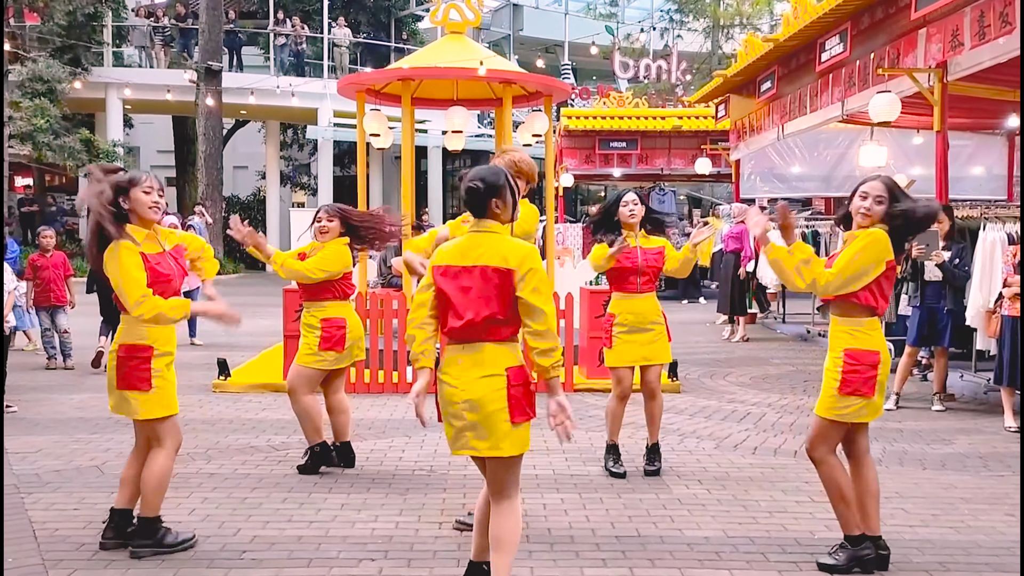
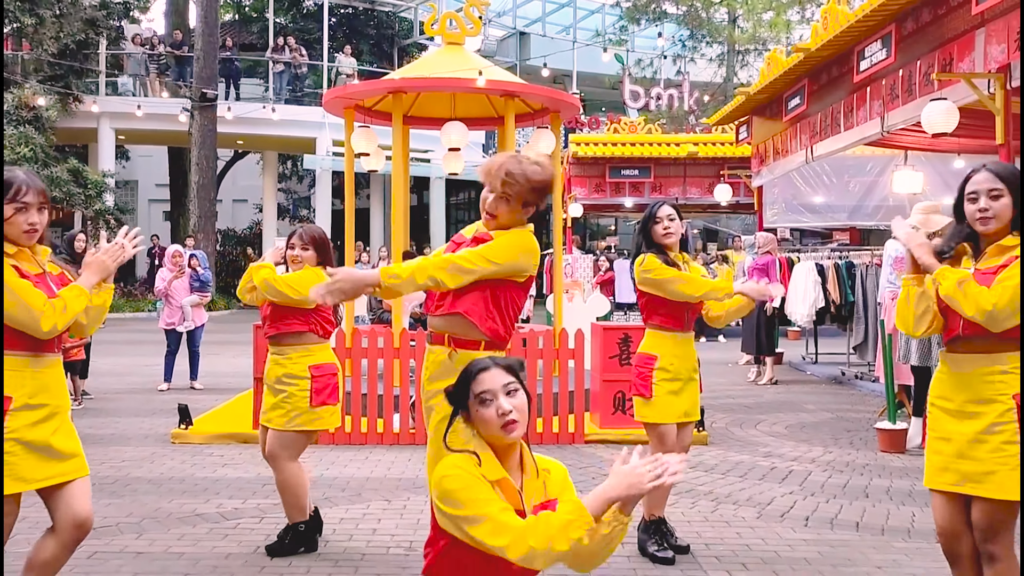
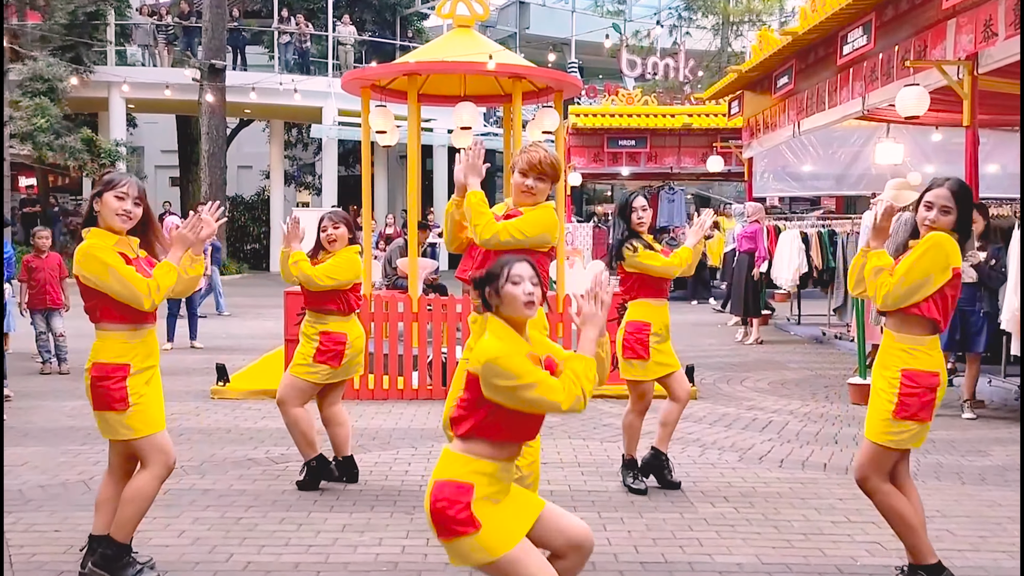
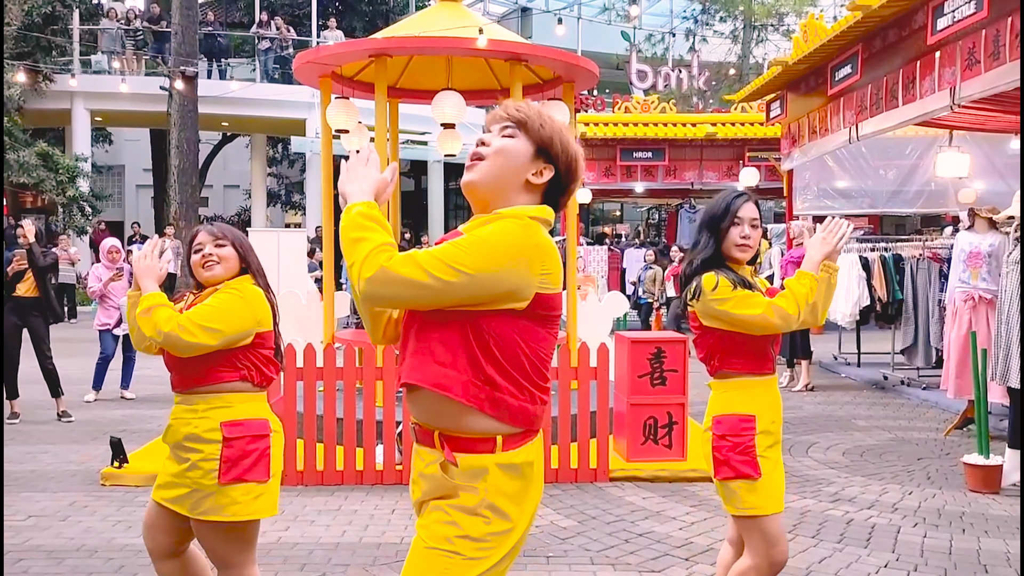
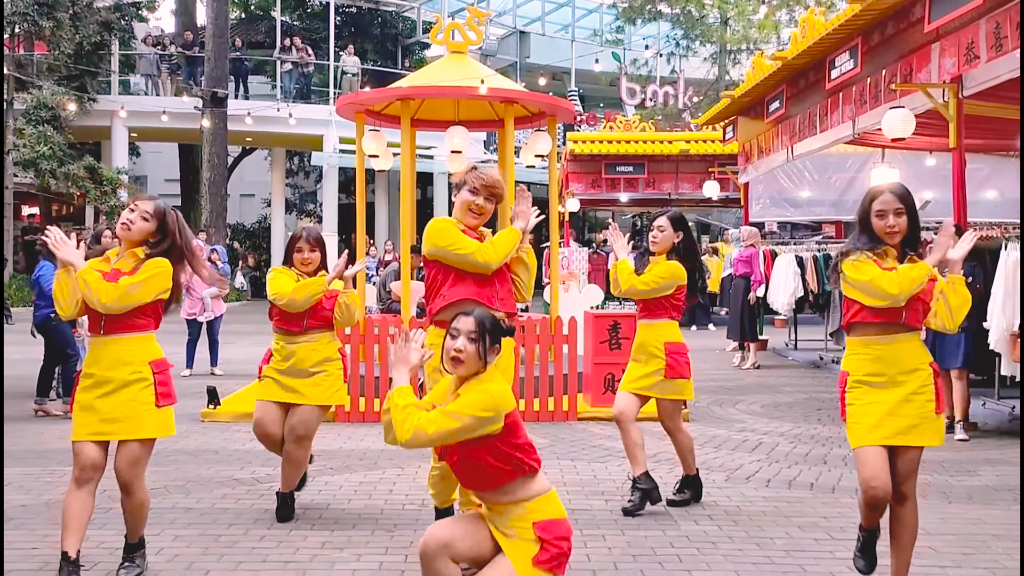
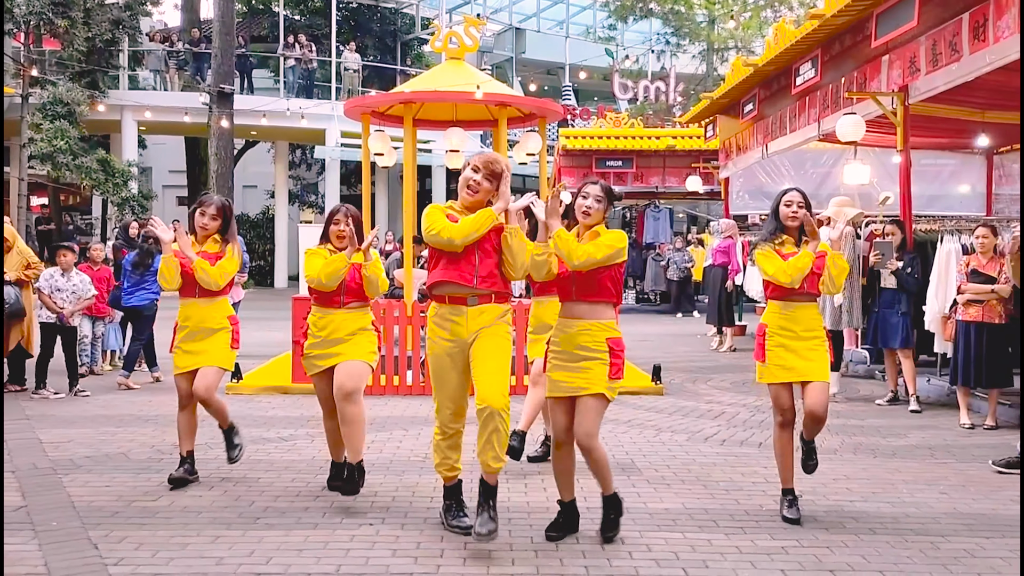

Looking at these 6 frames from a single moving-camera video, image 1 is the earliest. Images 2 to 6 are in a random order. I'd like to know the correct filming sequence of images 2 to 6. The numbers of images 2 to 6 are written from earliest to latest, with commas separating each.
3, 4, 2, 5, 6
